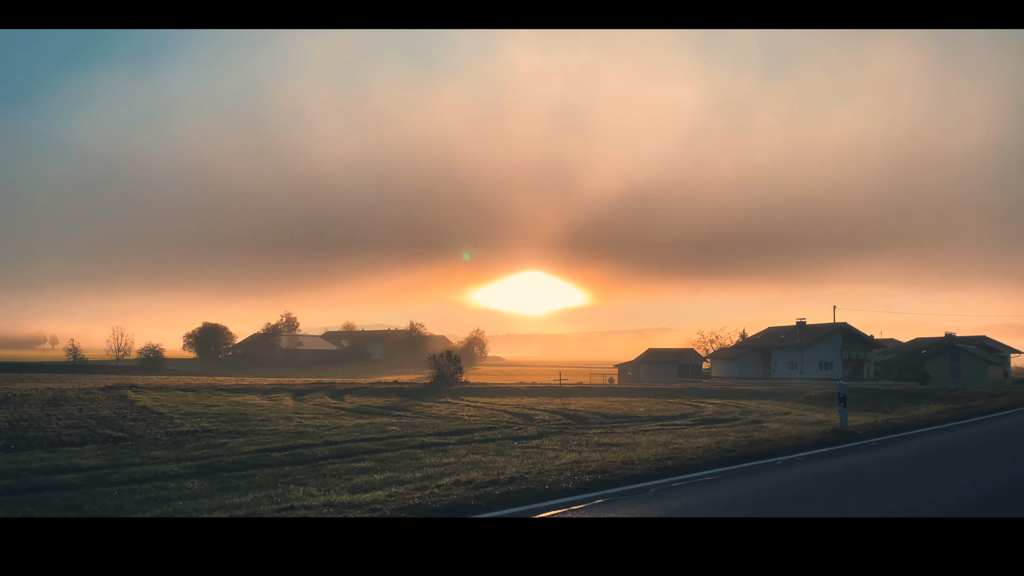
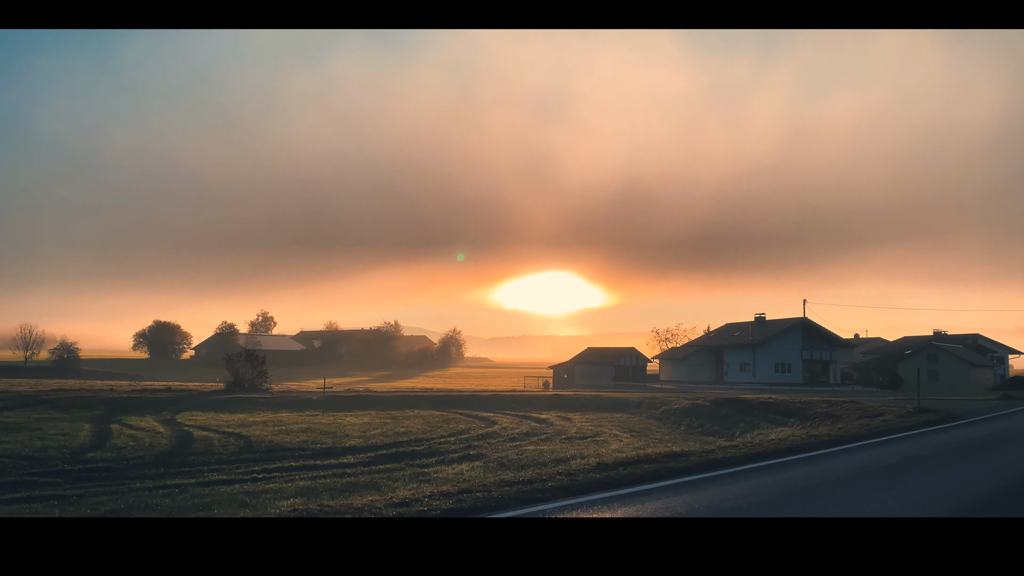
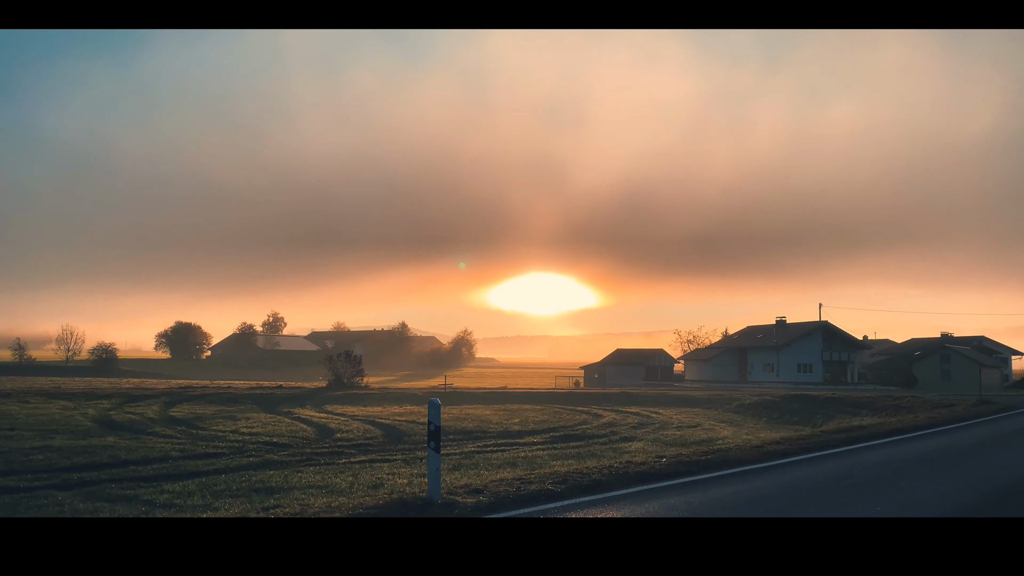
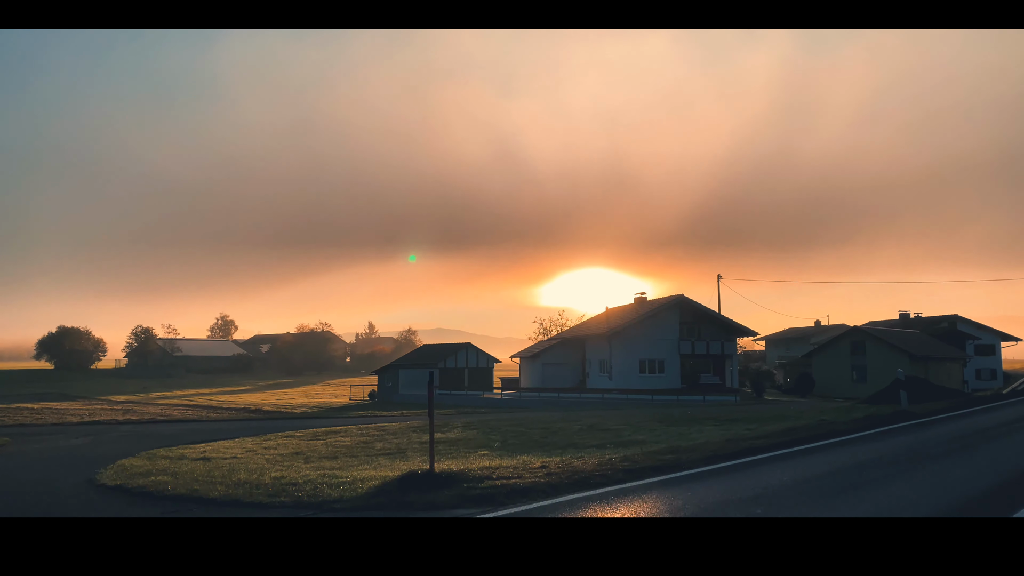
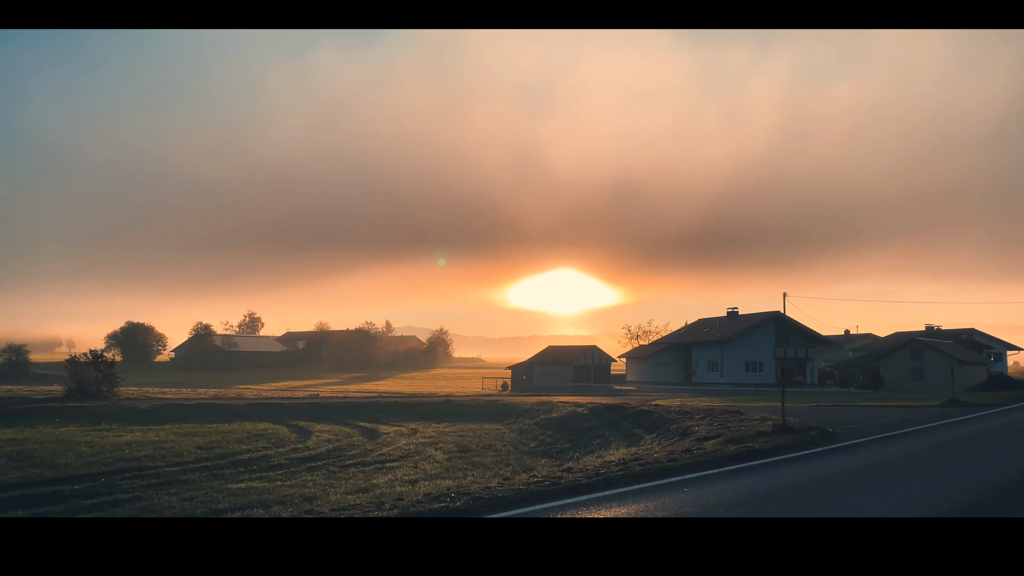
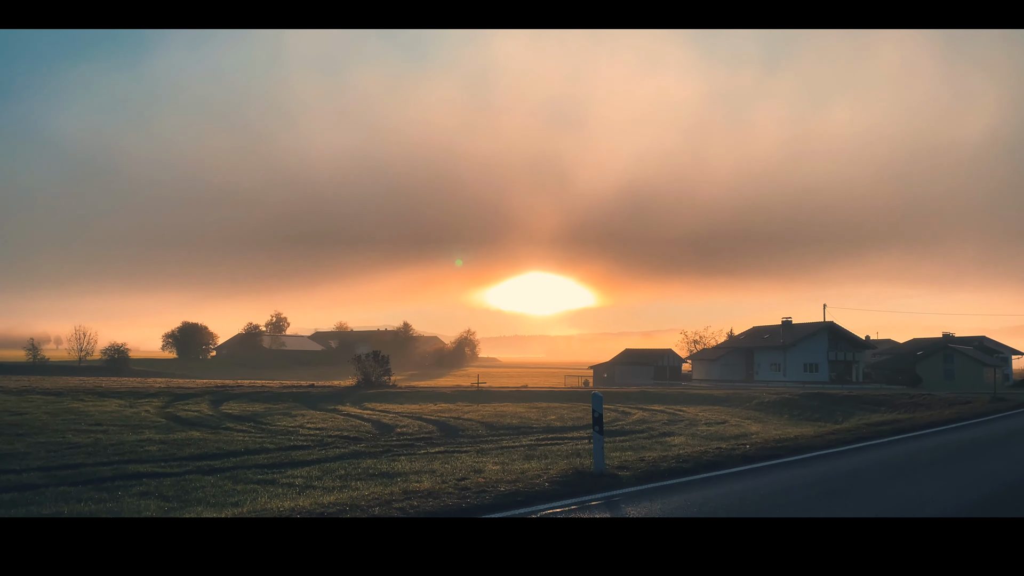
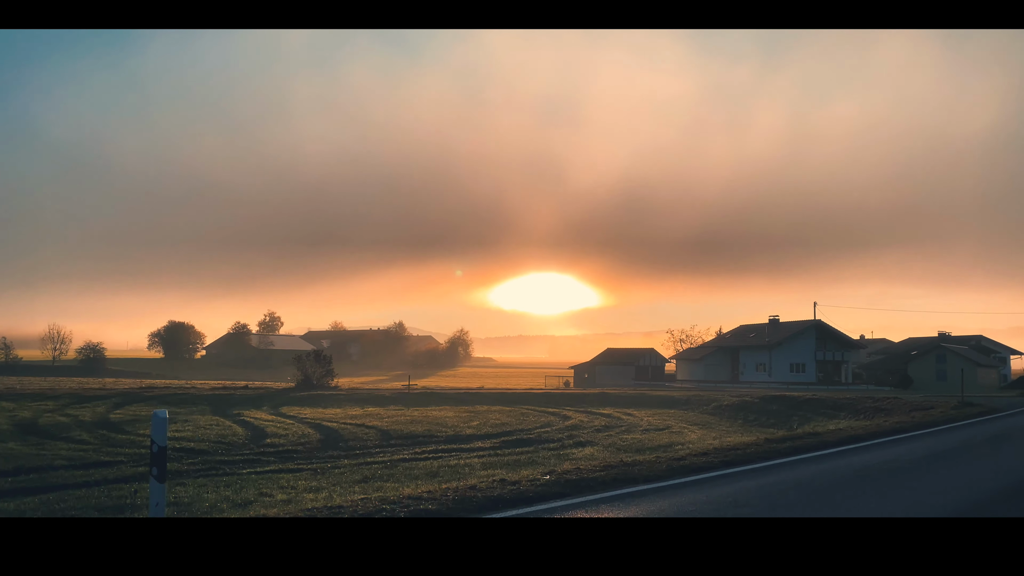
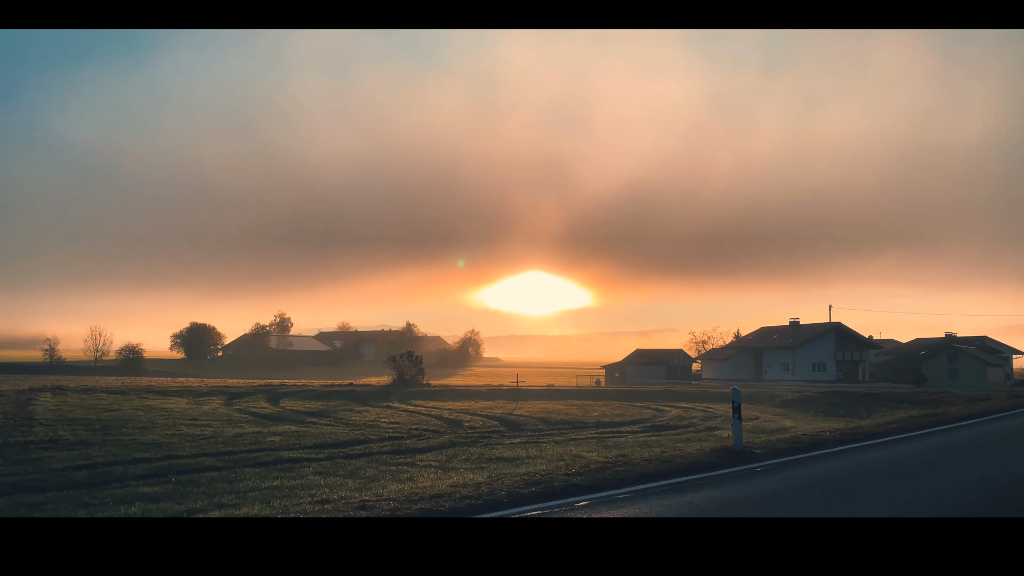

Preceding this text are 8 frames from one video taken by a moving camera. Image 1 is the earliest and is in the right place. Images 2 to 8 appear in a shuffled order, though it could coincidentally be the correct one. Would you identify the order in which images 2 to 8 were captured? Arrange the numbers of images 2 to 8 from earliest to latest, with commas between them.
8, 6, 3, 7, 2, 5, 4
